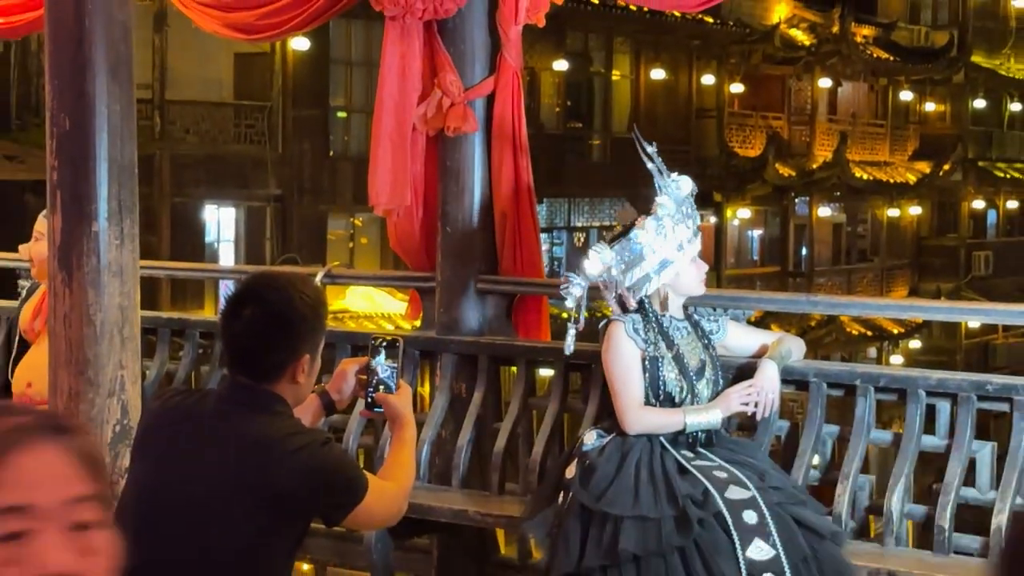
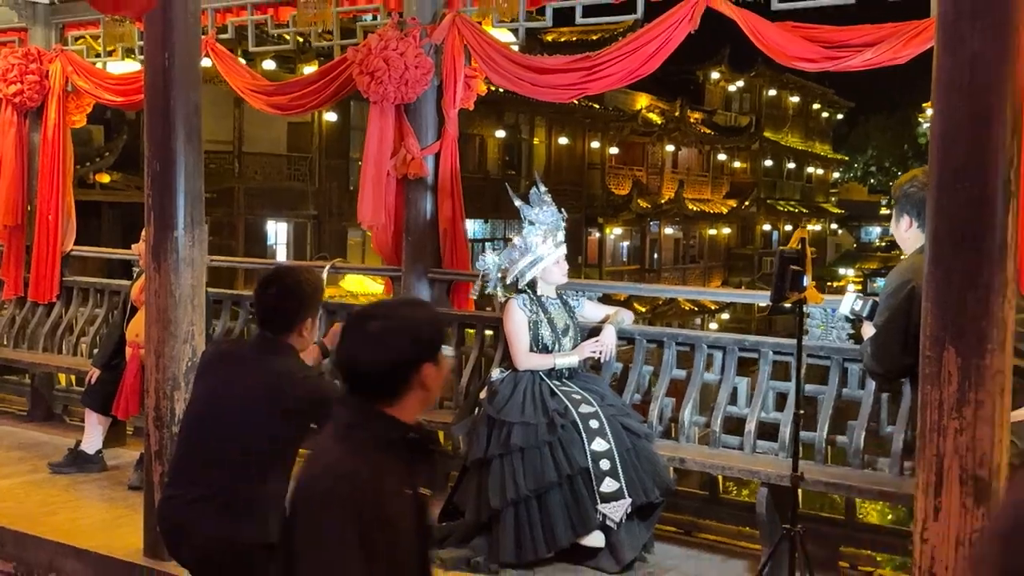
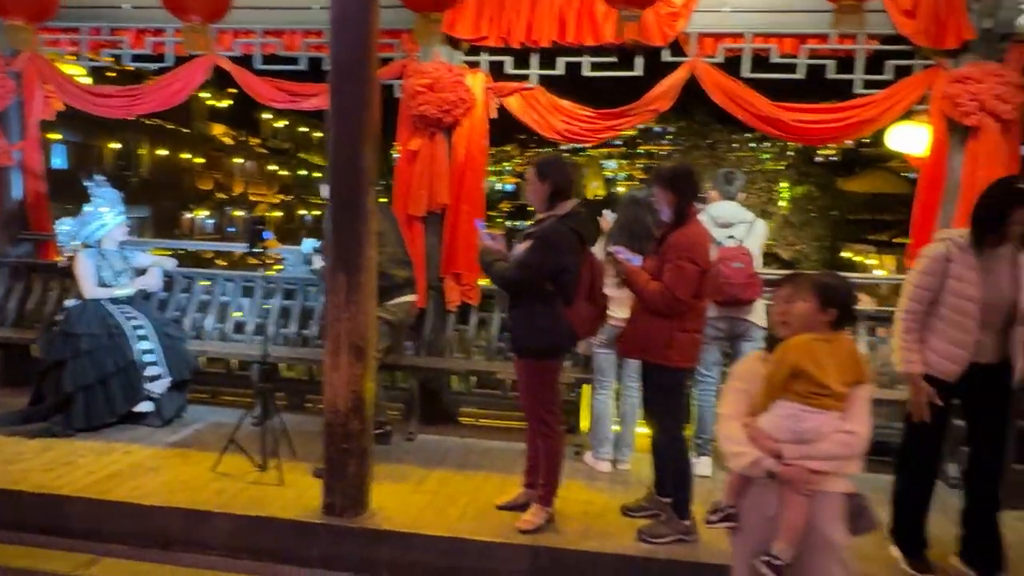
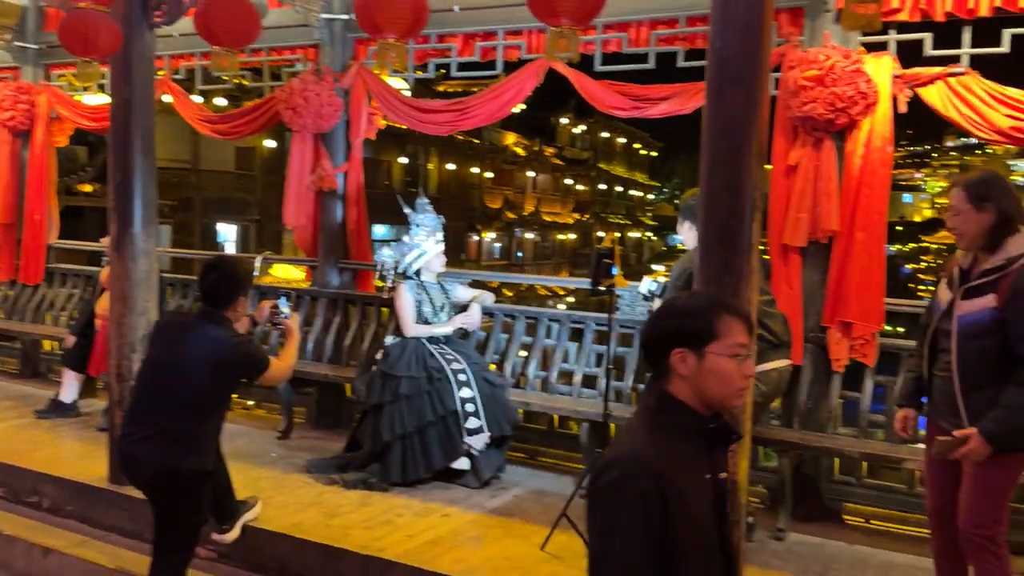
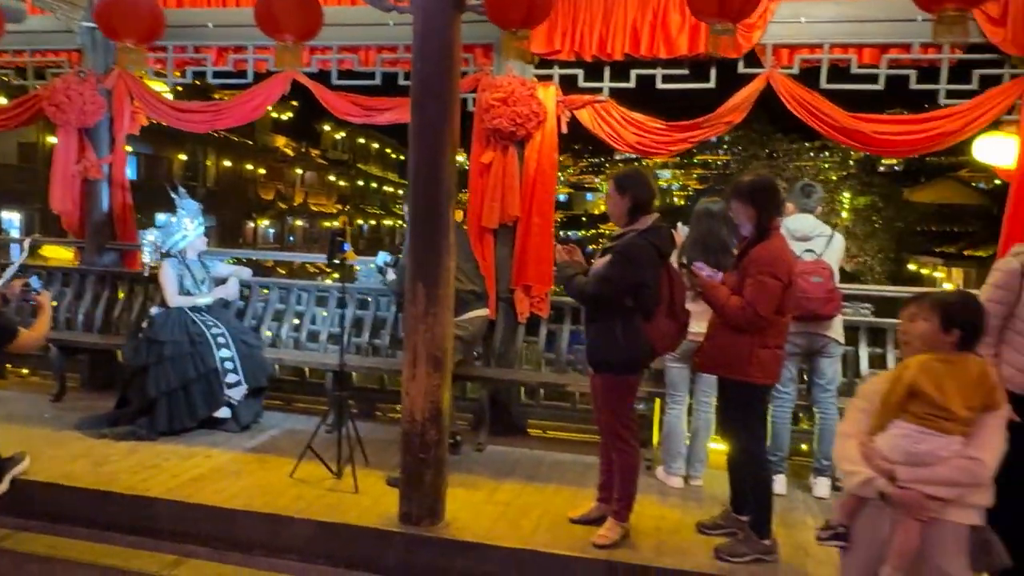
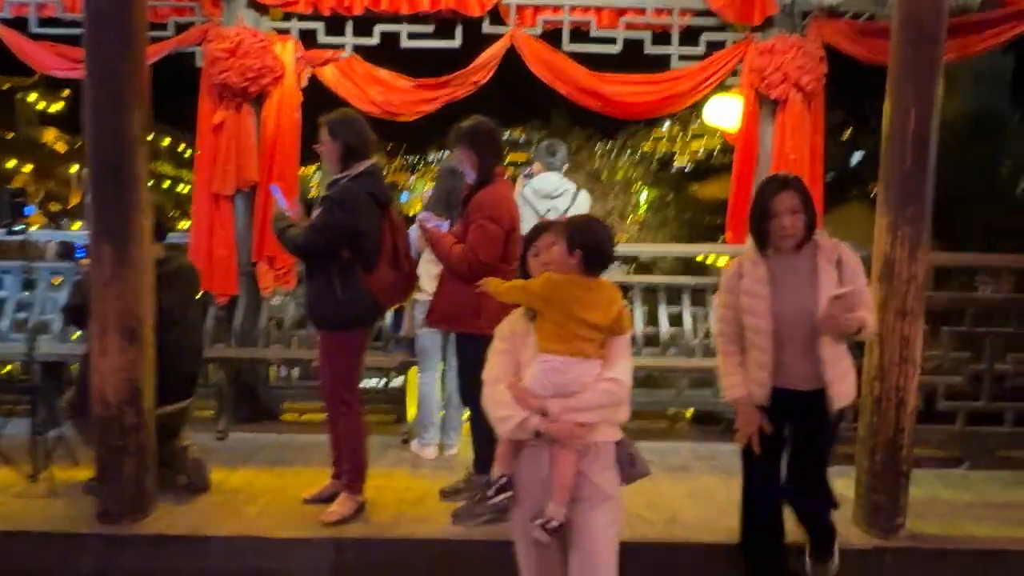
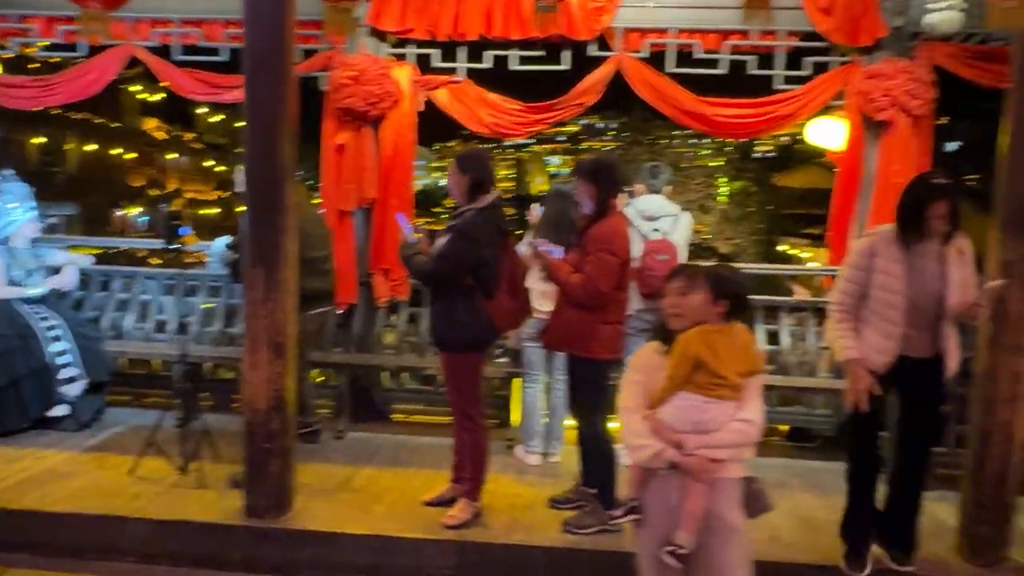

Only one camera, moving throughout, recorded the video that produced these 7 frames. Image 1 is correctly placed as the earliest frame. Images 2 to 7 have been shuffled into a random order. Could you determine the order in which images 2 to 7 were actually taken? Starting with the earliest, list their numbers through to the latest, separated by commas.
2, 4, 5, 3, 7, 6
